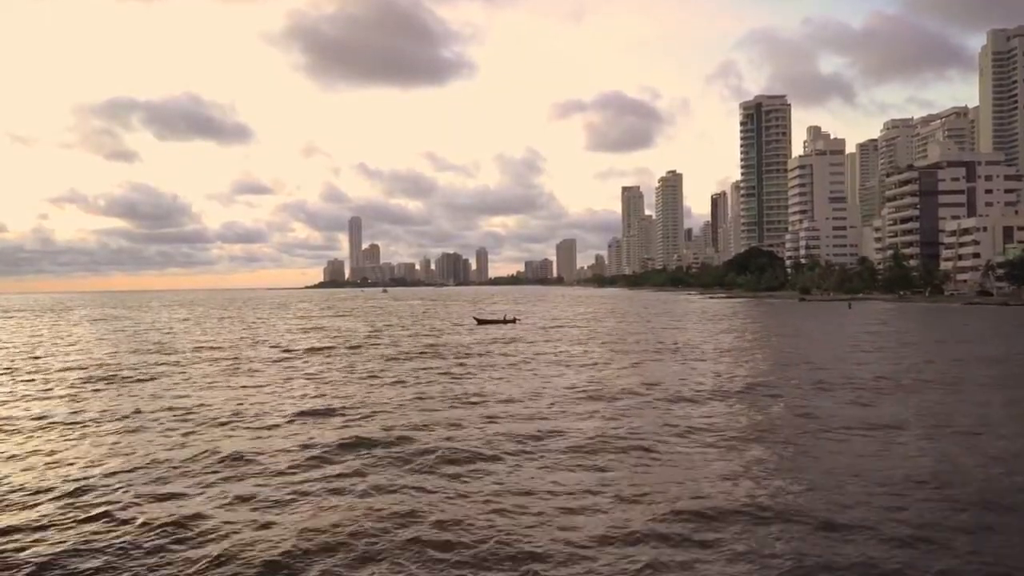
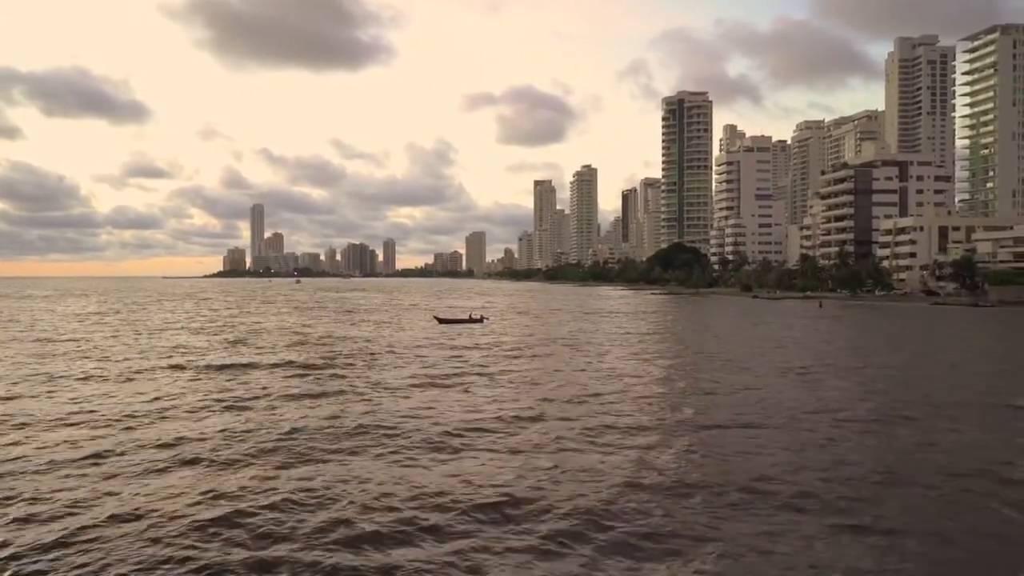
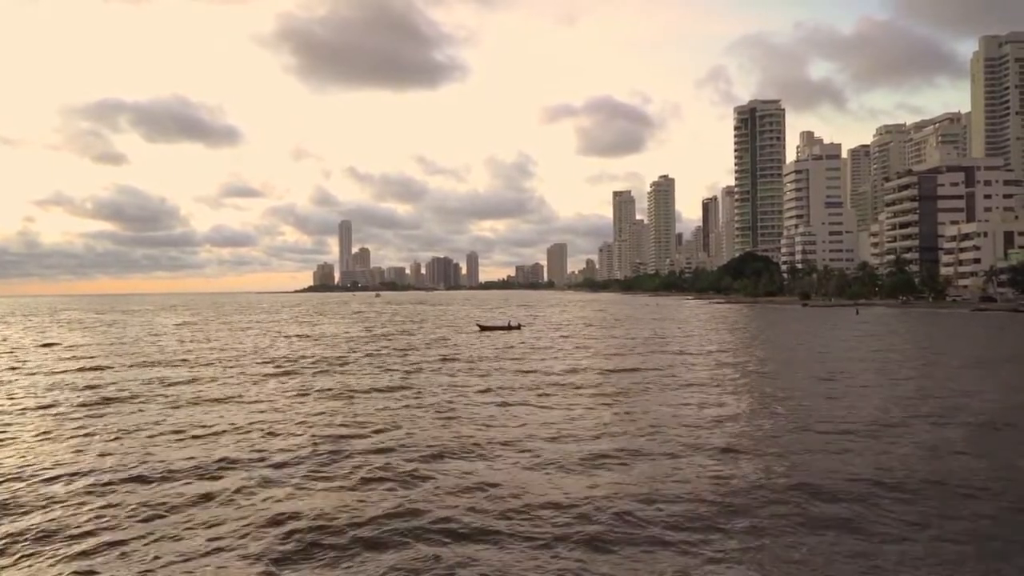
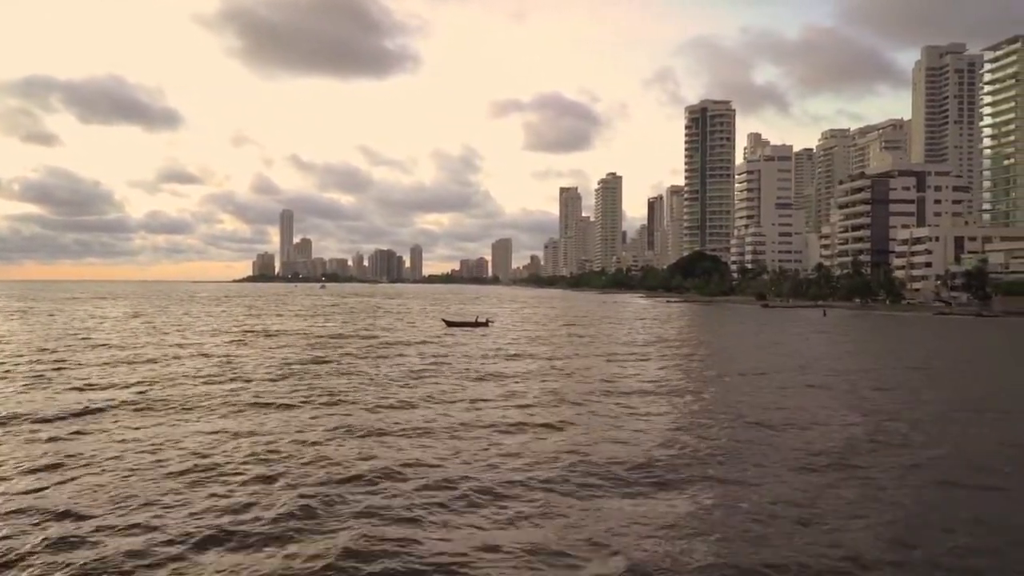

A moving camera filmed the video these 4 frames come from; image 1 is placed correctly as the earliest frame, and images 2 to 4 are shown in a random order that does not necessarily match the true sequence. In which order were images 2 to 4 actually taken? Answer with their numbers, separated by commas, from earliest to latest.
3, 4, 2
